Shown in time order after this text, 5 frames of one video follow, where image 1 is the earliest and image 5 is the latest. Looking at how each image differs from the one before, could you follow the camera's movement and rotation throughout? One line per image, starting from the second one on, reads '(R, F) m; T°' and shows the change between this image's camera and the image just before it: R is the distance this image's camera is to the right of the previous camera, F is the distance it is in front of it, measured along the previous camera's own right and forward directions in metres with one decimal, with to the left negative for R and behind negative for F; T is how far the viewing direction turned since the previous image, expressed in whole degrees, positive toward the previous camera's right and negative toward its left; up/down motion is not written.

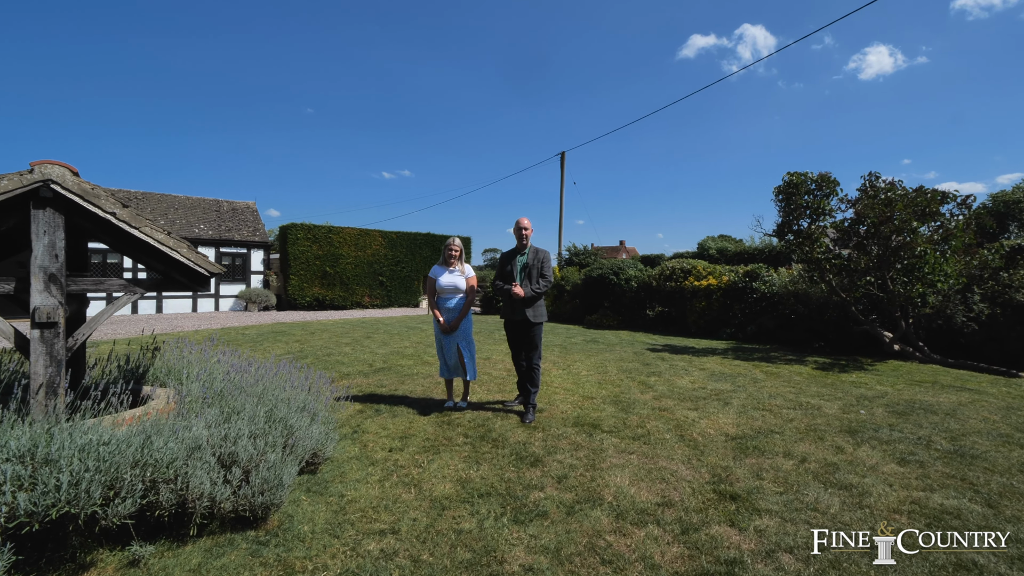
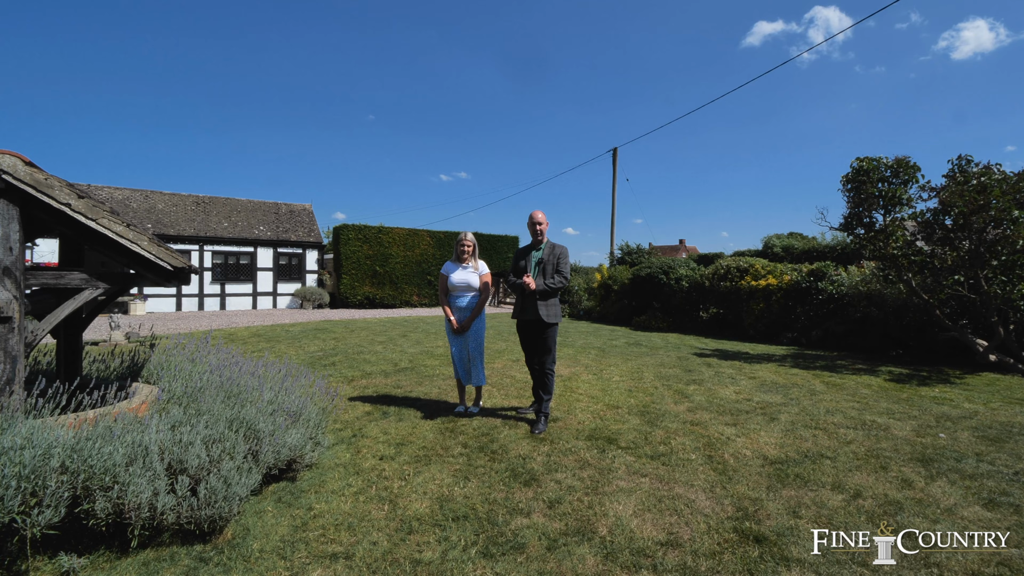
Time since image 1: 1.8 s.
(+0.4, +0.4) m; -7°
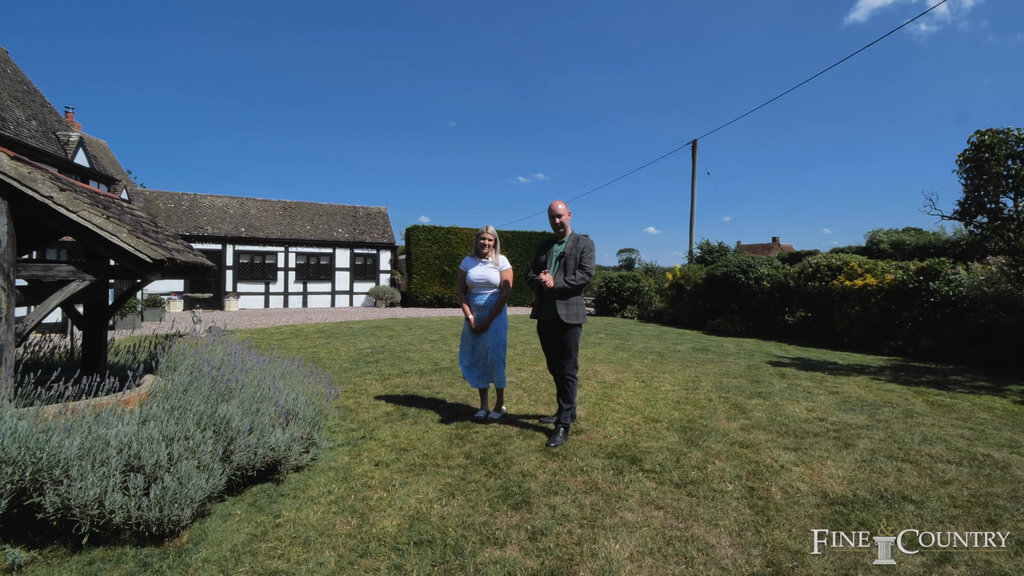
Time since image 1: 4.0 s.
(+0.5, +0.4) m; -9°
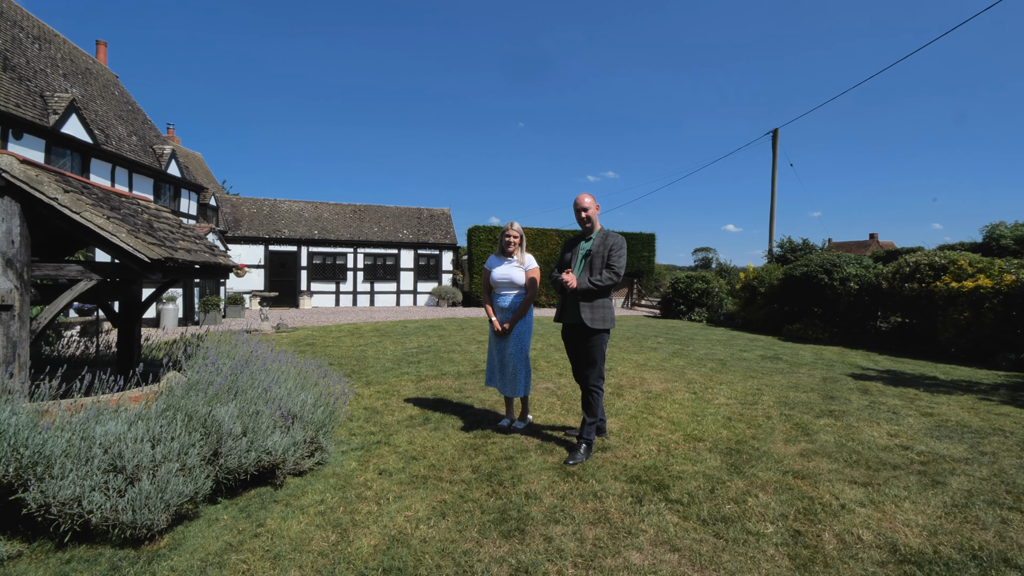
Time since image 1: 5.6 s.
(+0.4, +0.3) m; -8°
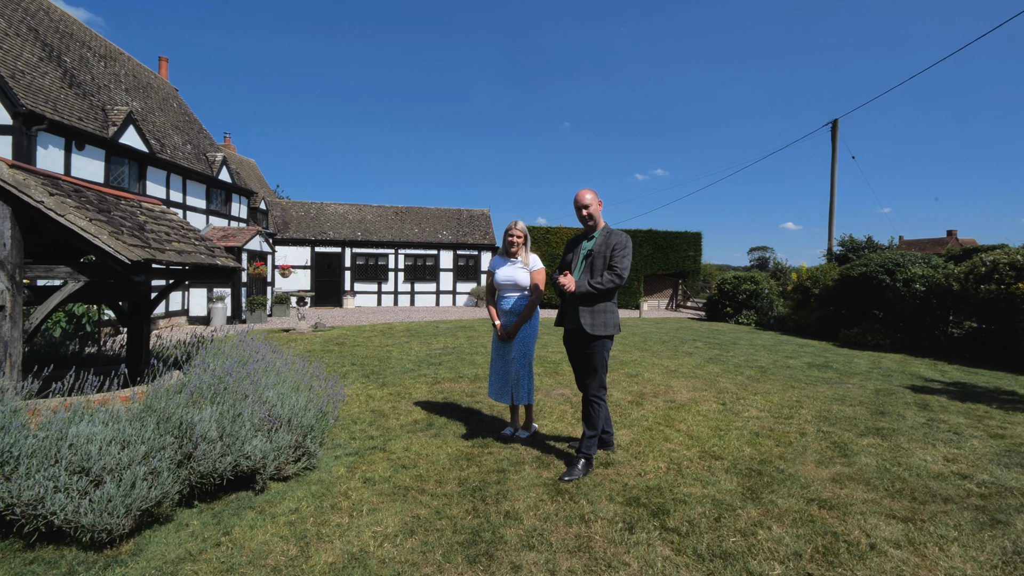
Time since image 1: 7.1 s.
(+0.3, +0.2) m; -6°
